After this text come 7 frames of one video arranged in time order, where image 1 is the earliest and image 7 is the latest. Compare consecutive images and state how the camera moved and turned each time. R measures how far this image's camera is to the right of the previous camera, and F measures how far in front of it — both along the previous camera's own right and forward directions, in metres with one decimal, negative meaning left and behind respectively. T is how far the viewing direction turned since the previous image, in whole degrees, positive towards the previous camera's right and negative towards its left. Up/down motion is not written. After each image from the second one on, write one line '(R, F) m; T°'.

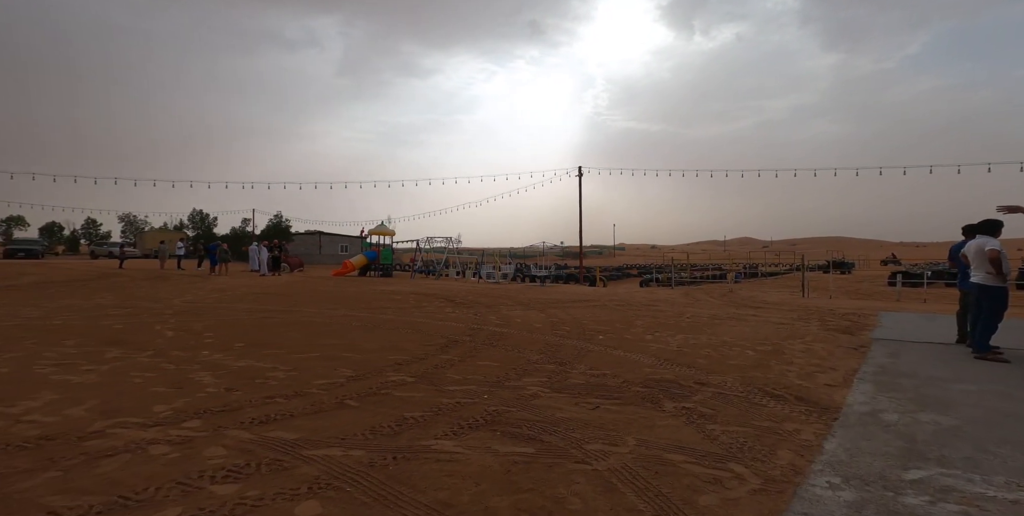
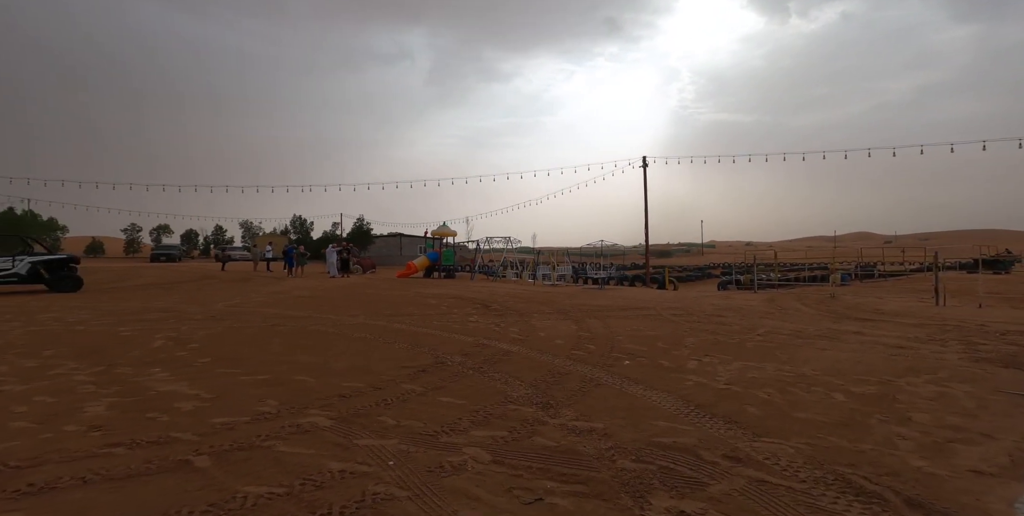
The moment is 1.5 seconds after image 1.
(+1.5, +2.5) m; -10°
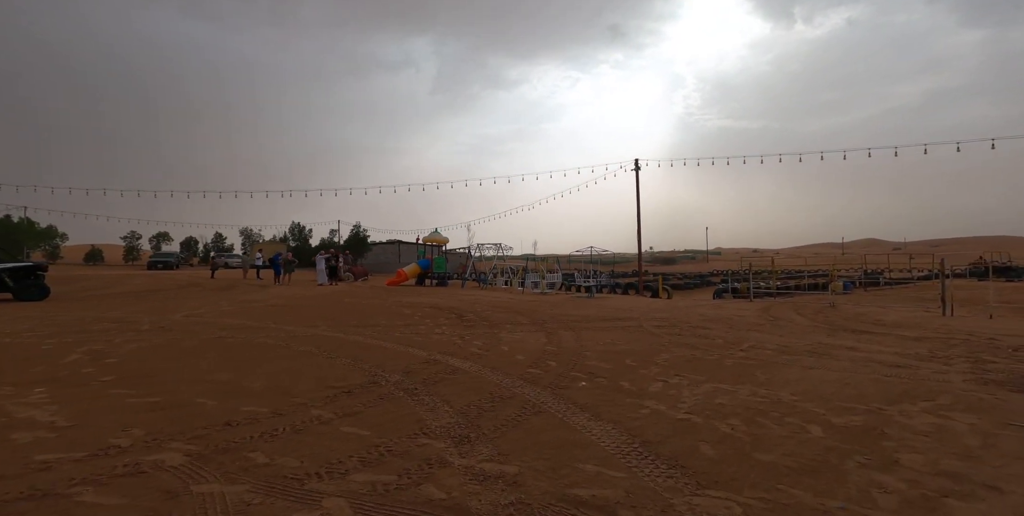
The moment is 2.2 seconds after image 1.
(+0.9, +0.9) m; -1°
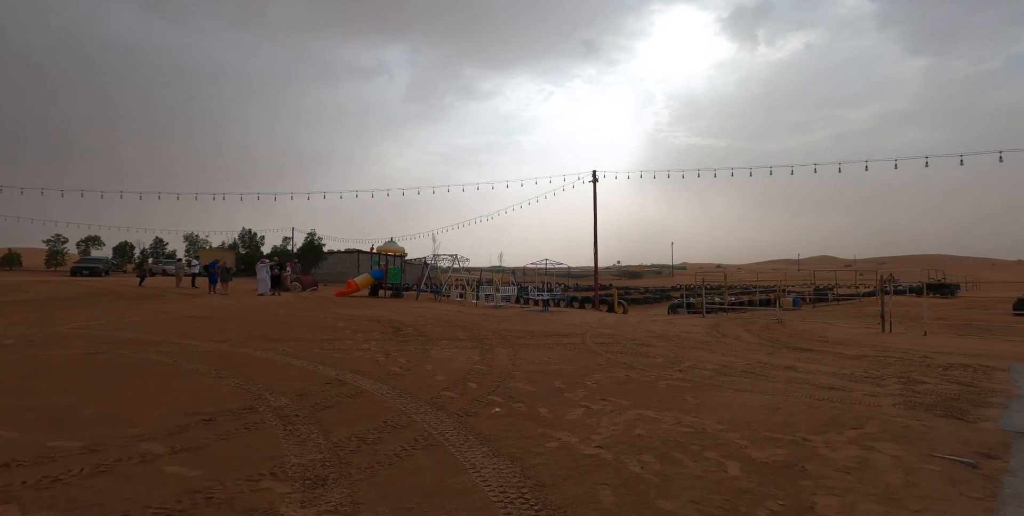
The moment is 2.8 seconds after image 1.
(+0.7, +0.6) m; +3°
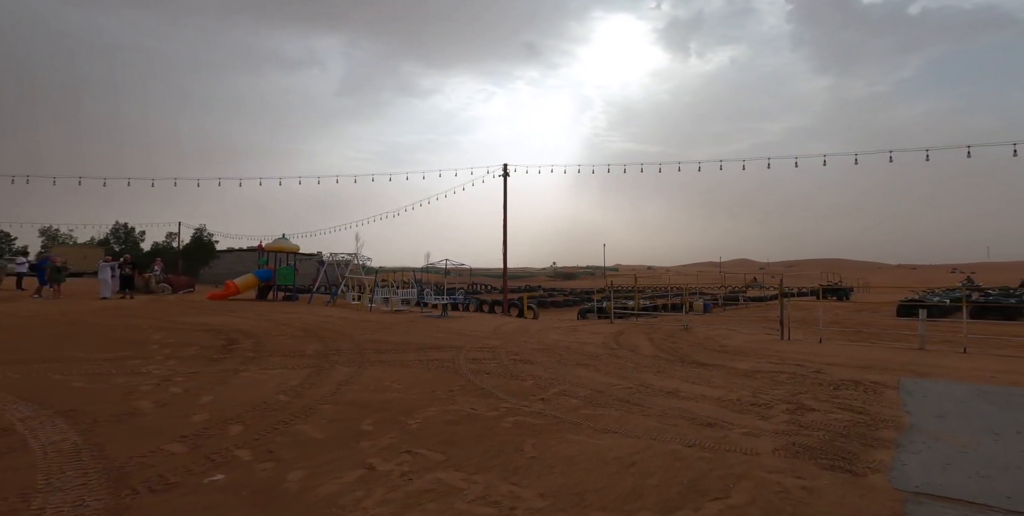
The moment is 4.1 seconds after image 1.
(+1.5, +1.8) m; +7°
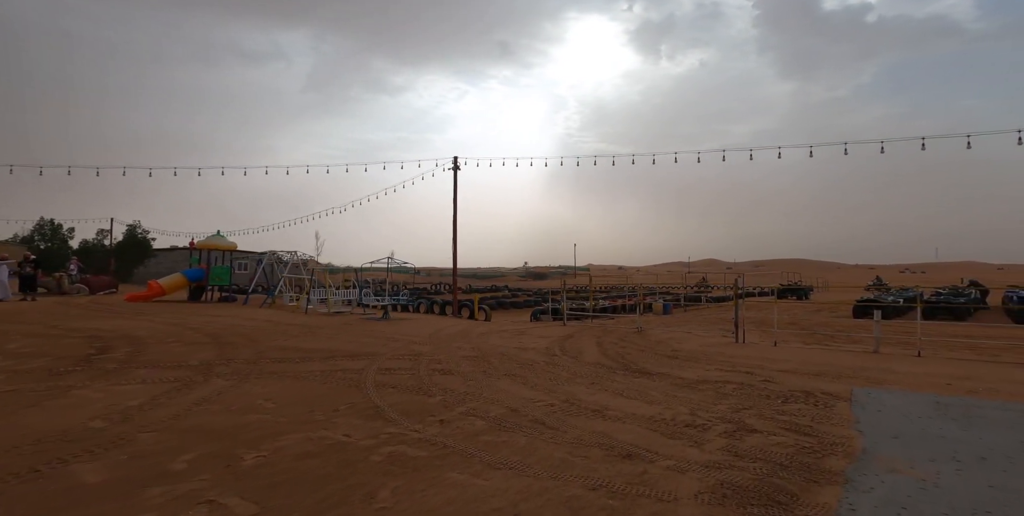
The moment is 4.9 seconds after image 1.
(+0.9, +1.2) m; +3°
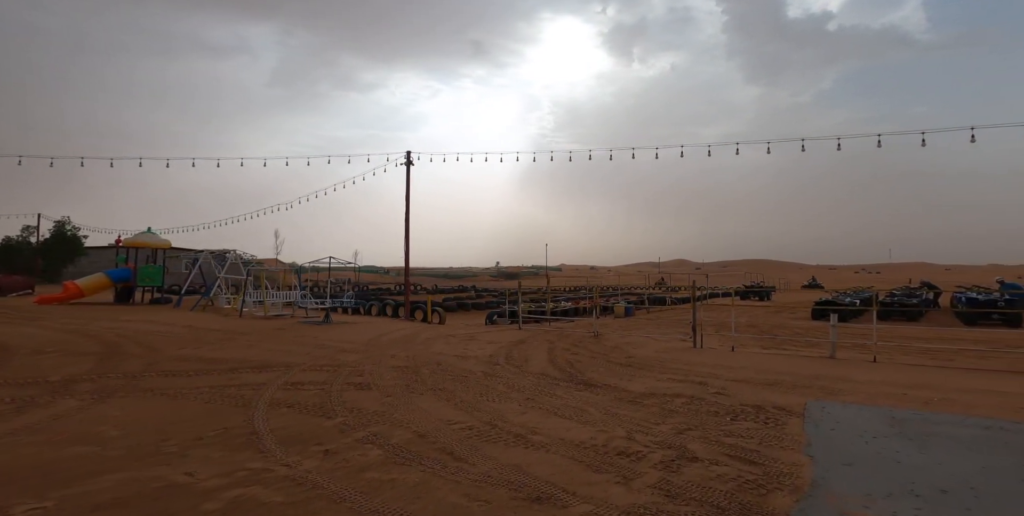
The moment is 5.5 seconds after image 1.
(+0.7, +1.0) m; +3°
